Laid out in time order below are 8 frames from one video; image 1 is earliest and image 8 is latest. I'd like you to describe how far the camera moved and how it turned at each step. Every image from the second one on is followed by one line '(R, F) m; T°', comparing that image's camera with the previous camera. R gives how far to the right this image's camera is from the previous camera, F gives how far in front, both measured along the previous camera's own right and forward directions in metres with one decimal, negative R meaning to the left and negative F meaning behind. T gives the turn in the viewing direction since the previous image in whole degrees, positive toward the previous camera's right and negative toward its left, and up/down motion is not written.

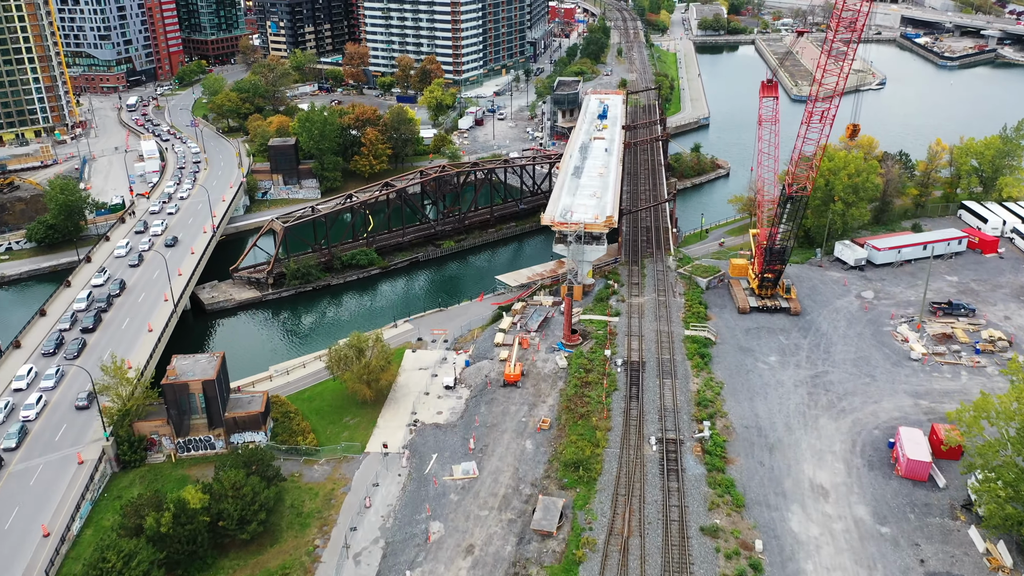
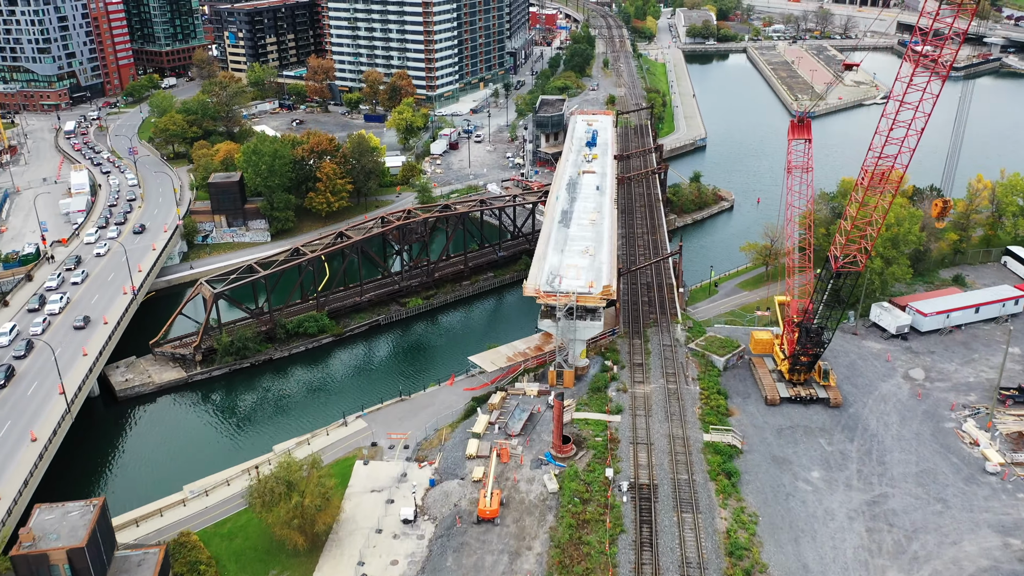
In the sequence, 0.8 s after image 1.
(+0.5, +12.2) m; +1°
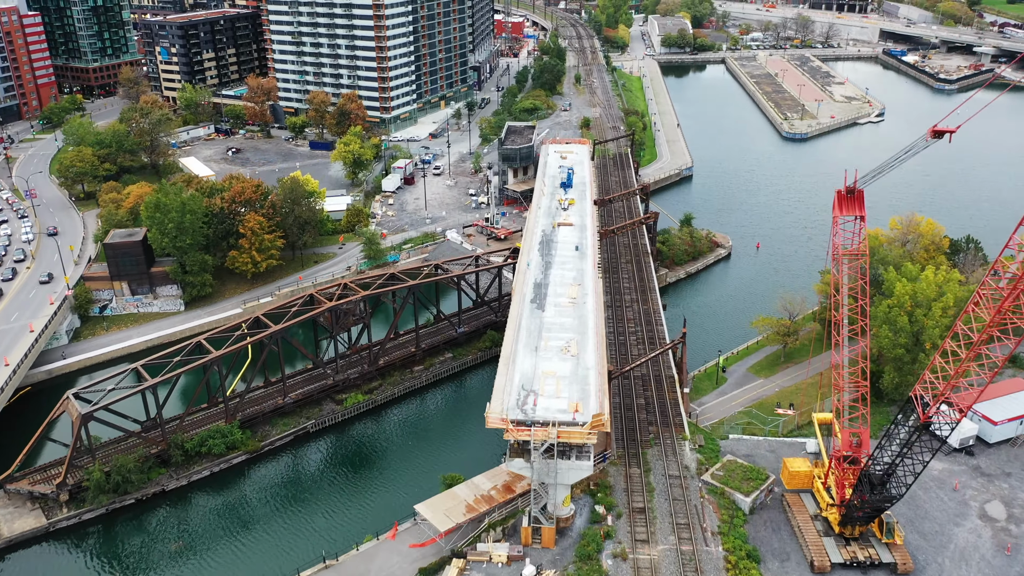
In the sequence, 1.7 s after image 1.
(+0.7, +13.8) m; +2°
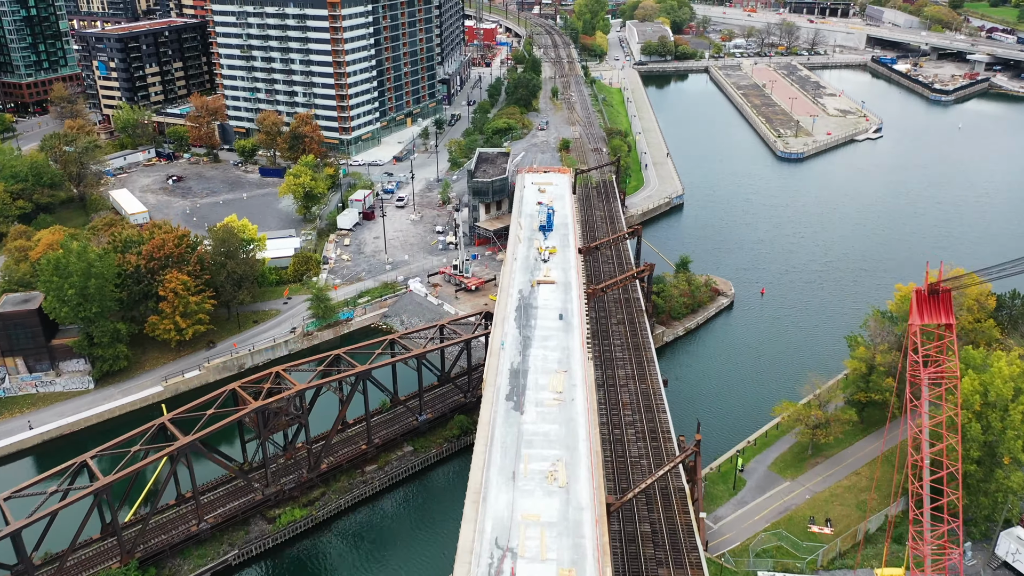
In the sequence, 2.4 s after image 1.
(+0.4, +10.8) m; +2°
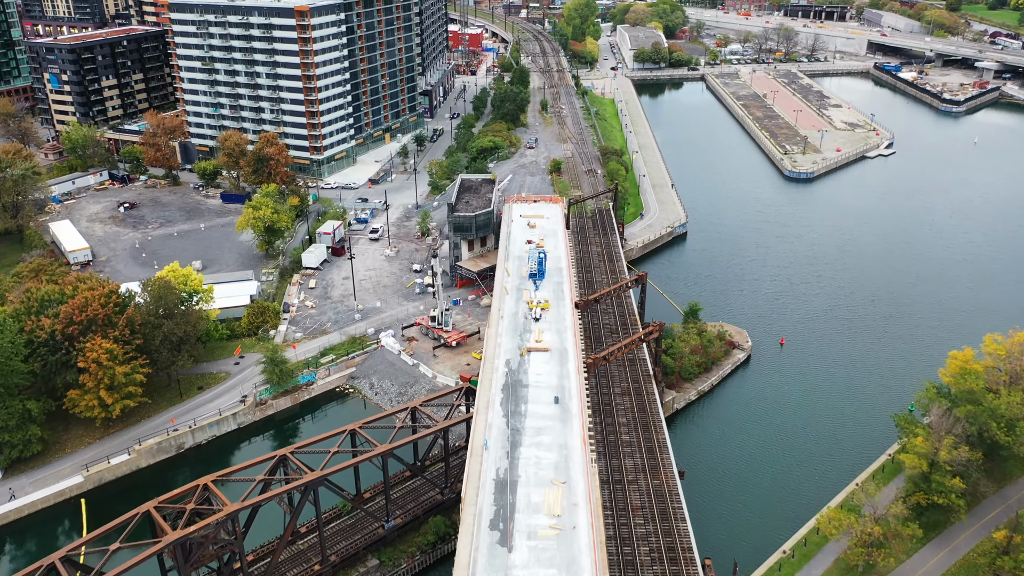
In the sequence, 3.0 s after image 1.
(+0.2, +9.3) m; +1°
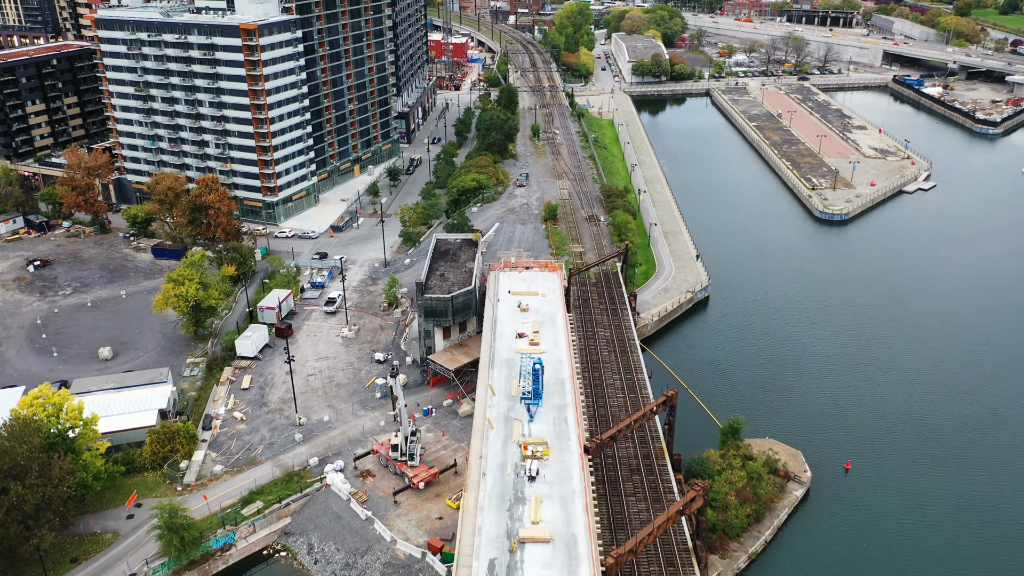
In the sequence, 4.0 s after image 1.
(+0.2, +15.5) m; +1°
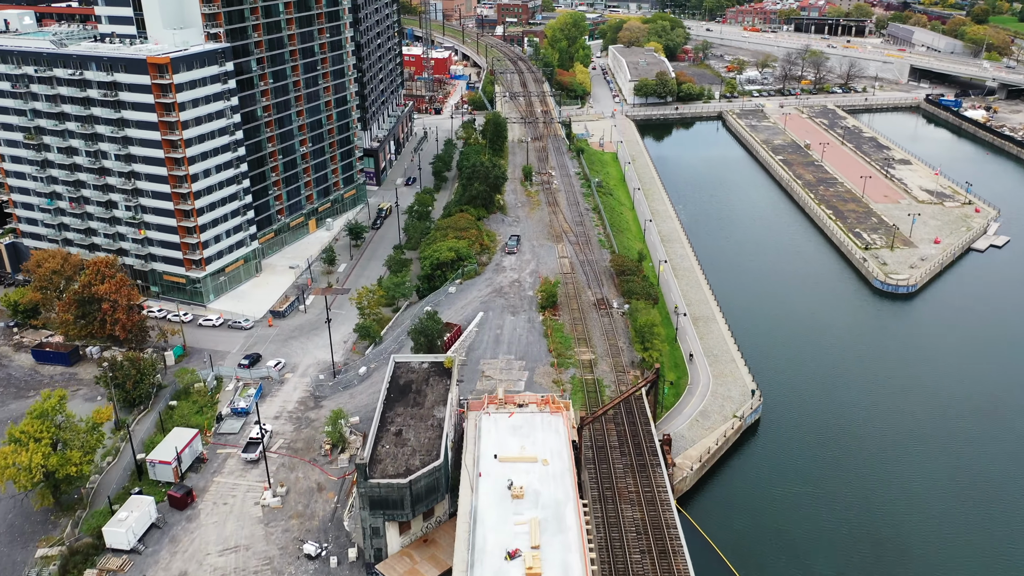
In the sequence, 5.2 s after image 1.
(+0.2, +18.6) m; +1°
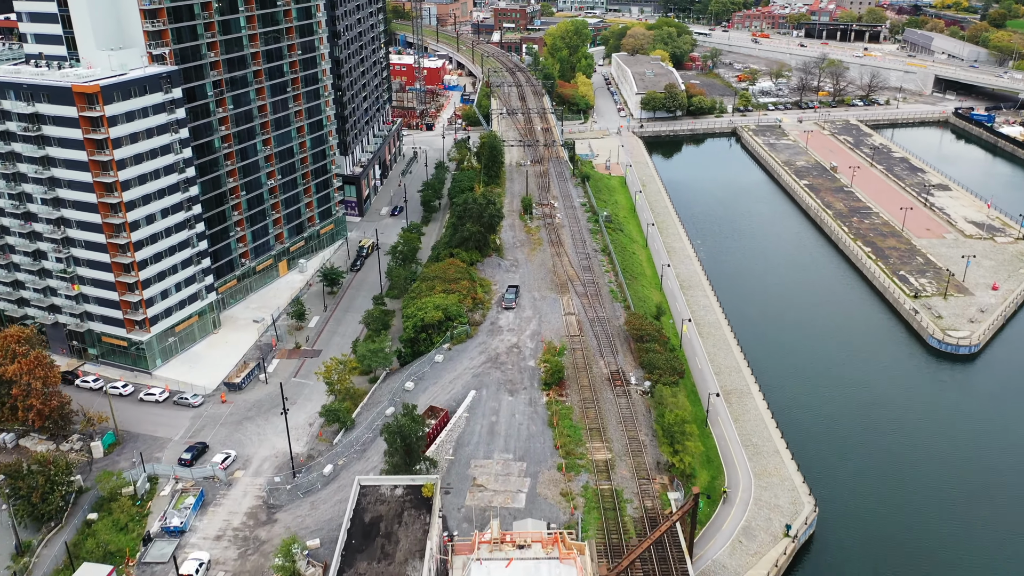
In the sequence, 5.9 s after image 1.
(0.0, +10.7) m; 0°
